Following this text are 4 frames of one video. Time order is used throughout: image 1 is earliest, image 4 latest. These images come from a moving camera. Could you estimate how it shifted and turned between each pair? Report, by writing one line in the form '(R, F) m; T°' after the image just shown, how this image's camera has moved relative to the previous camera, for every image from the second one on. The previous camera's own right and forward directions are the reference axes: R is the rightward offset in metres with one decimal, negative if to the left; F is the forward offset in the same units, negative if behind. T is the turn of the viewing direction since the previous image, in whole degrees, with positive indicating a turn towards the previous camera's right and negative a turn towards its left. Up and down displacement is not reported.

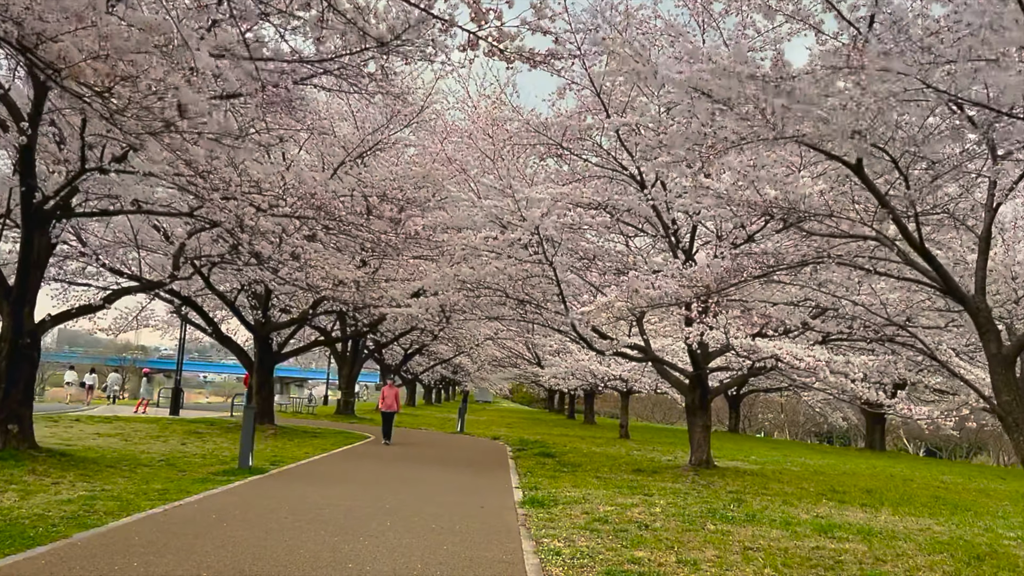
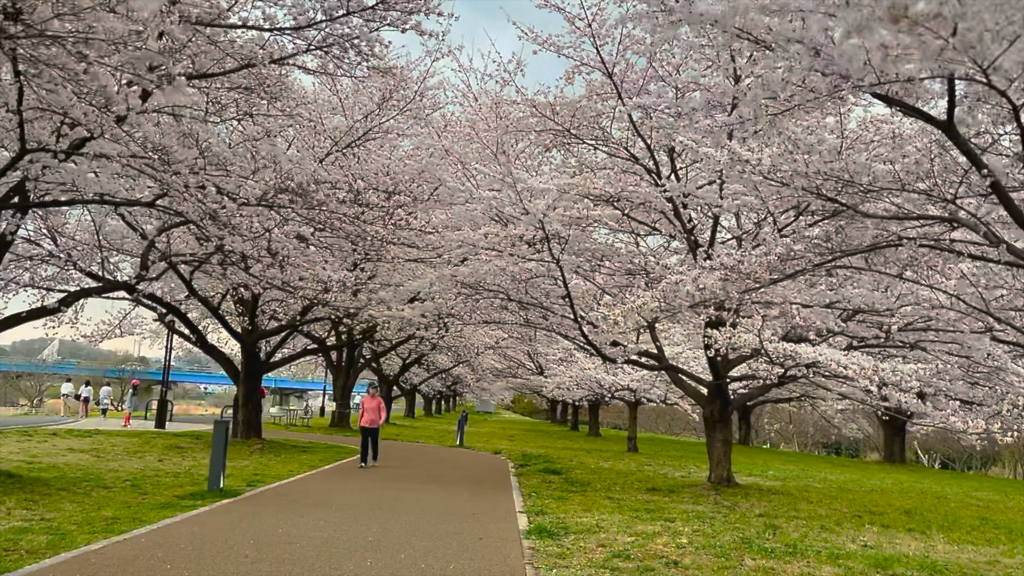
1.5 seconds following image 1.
(0.0, +1.1) m; 0°
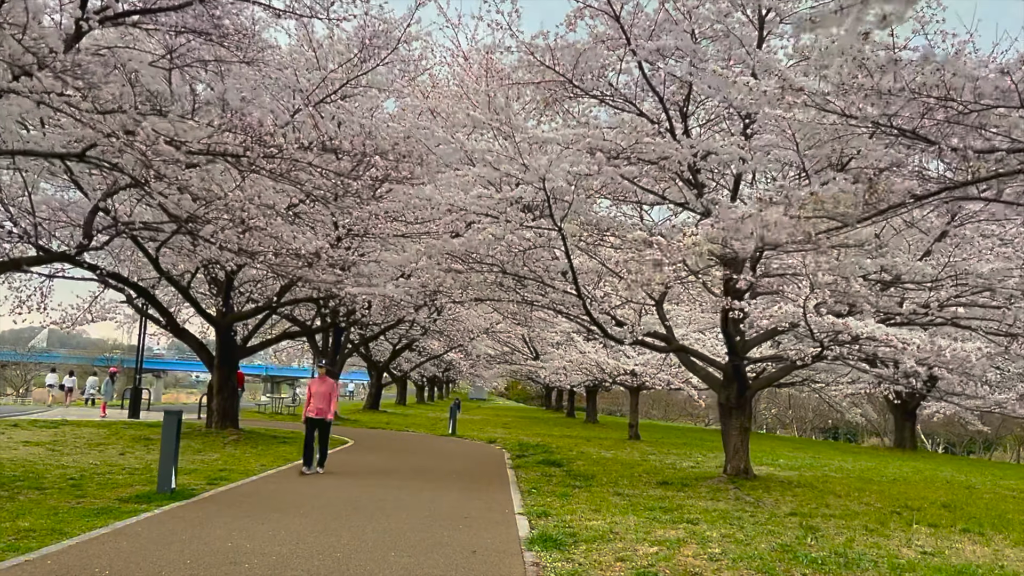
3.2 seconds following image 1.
(0.0, +1.2) m; +1°
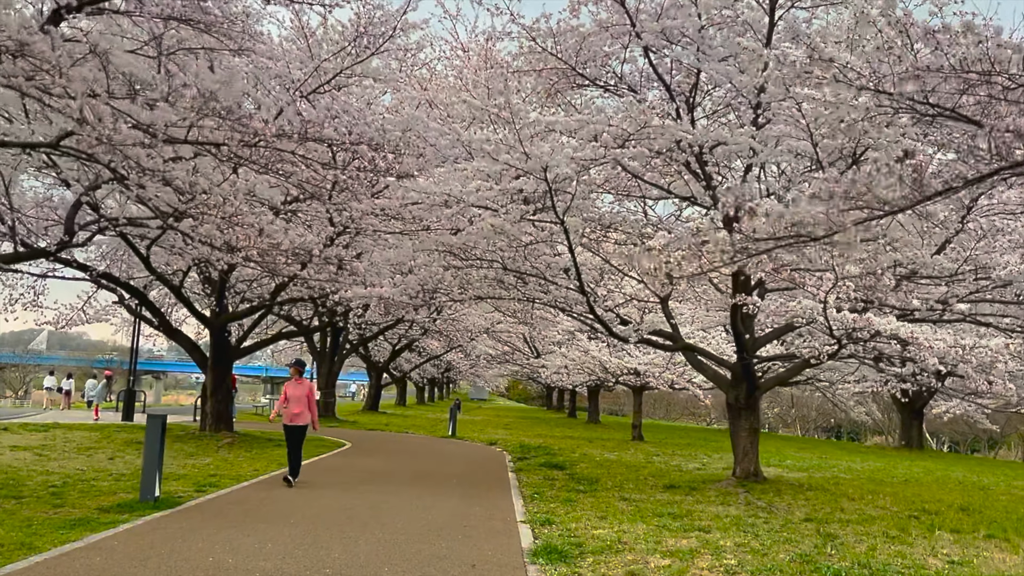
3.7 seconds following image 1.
(0.0, +0.4) m; 0°
